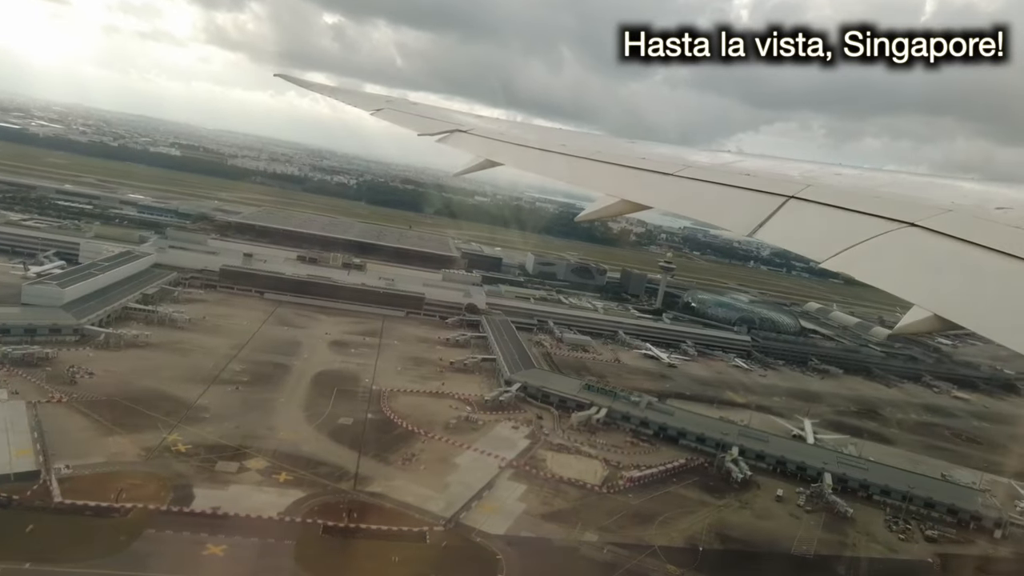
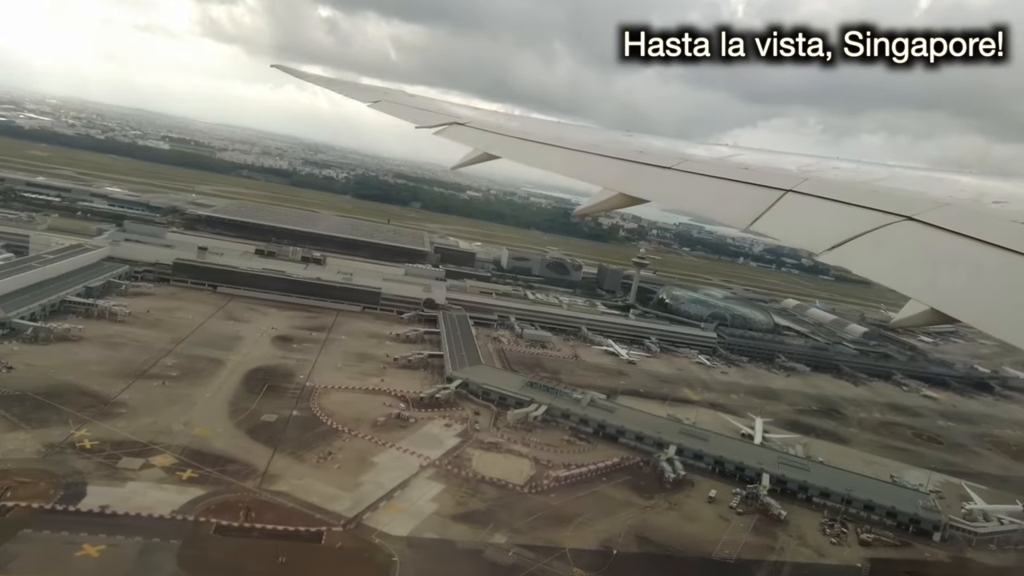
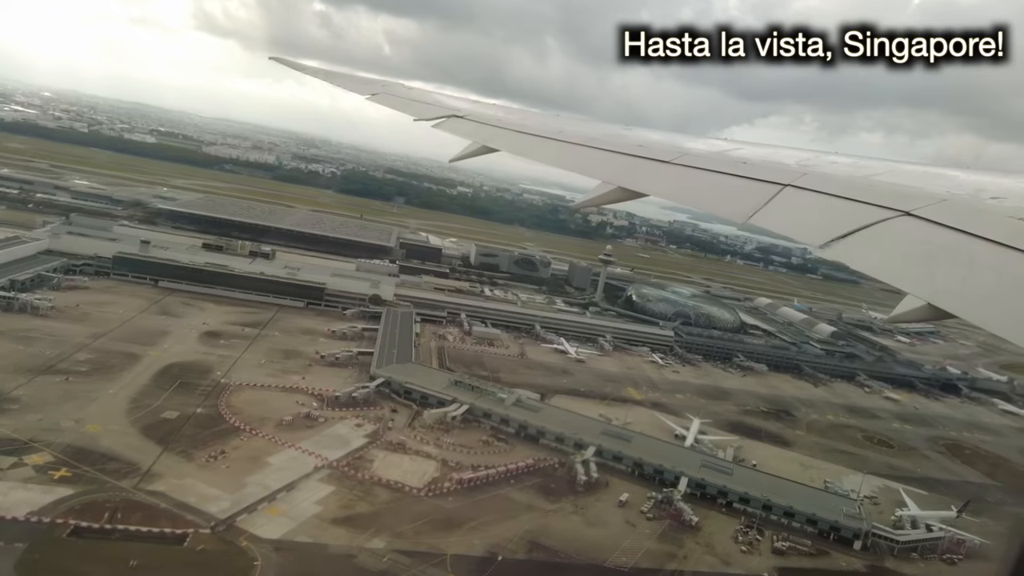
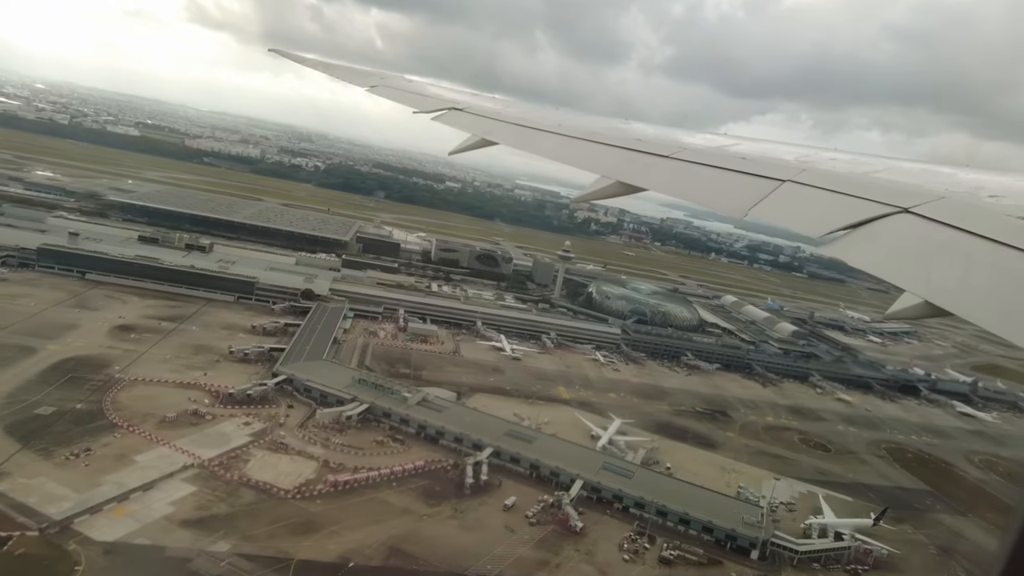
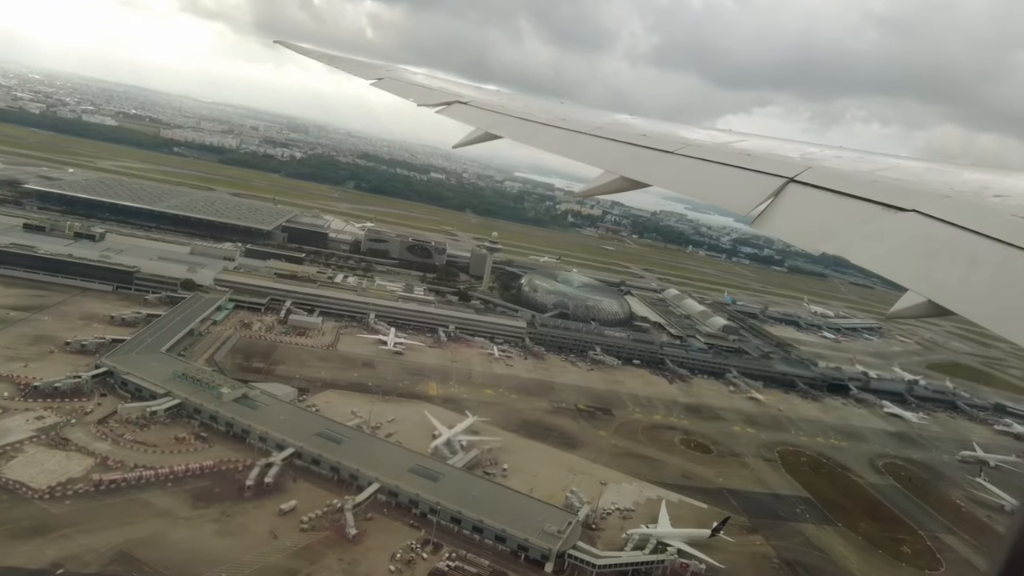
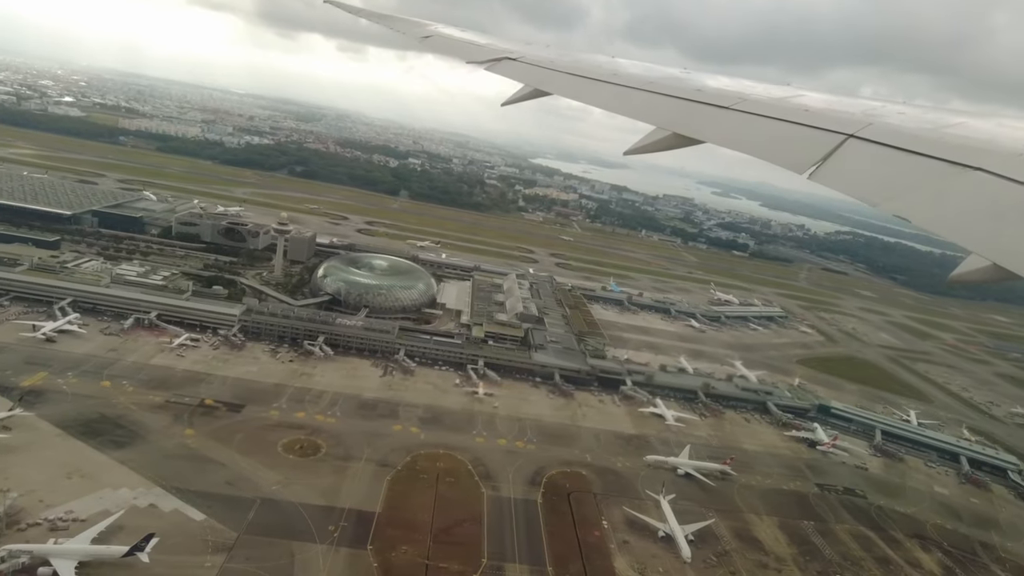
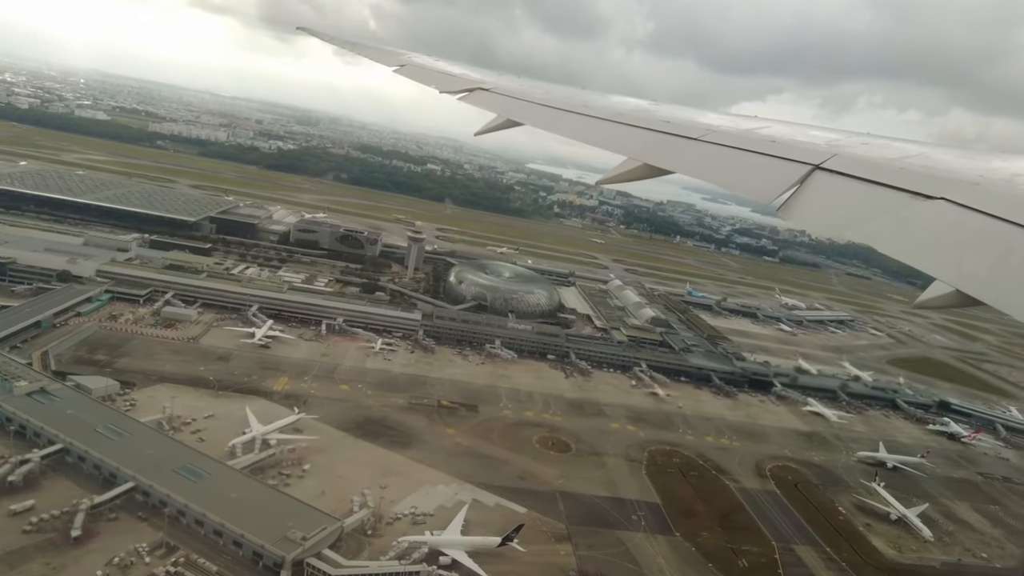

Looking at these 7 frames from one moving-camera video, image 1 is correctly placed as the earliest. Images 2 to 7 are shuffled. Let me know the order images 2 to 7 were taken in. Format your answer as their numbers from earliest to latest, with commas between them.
2, 3, 4, 5, 7, 6
